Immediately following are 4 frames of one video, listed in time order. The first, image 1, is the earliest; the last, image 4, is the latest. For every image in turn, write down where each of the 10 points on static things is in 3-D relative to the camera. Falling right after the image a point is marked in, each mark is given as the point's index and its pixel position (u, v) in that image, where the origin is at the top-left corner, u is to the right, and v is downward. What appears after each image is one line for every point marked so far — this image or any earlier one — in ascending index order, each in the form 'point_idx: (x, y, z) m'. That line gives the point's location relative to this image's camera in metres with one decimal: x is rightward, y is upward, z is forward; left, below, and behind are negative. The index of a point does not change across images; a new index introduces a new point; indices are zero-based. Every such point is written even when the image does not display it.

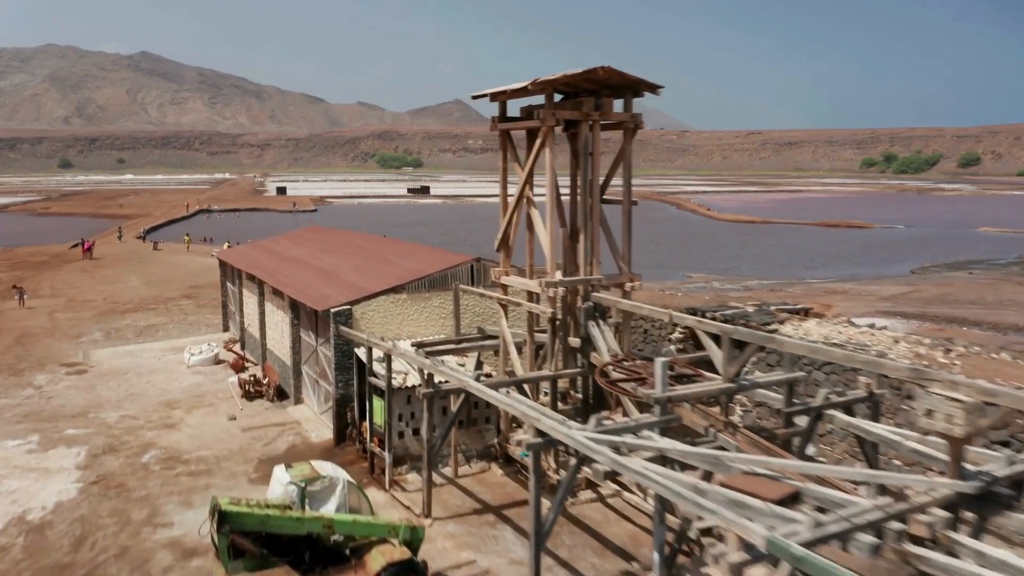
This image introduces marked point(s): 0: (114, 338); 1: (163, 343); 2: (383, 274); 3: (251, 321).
0: (-9.9, -1.2, +18.3) m
1: (-8.2, -1.3, +17.4) m
2: (-2.1, +0.2, +11.8) m
3: (-5.4, -0.7, +15.4) m
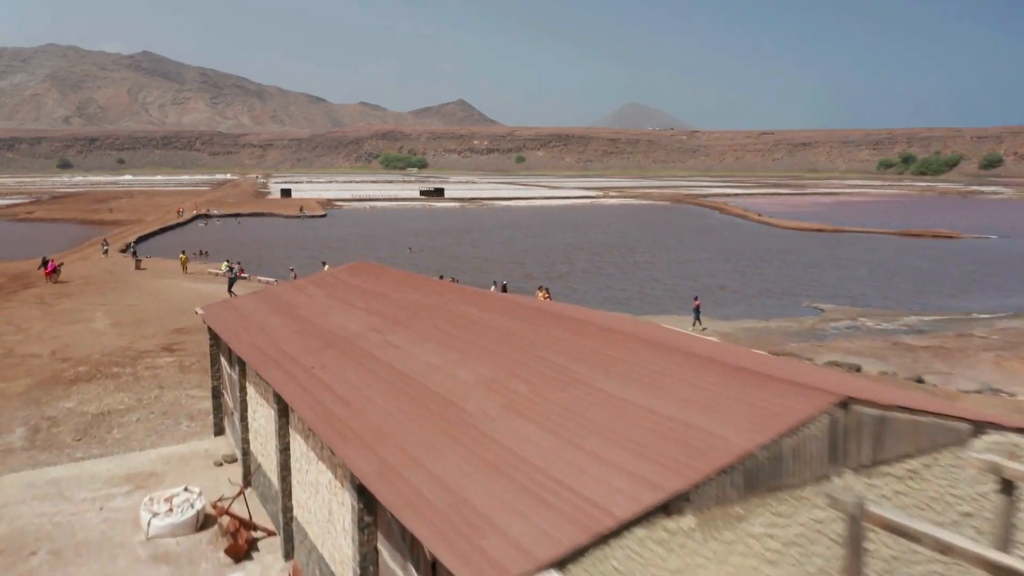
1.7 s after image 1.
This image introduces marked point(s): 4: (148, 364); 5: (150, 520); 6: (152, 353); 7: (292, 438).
0: (-7.3, -2.4, +11.4) m
1: (-5.6, -2.5, +10.5) m
2: (+0.5, -0.9, +4.9) m
3: (-2.8, -1.8, +8.5) m
4: (-7.9, -1.6, +15.9) m
5: (-4.0, -2.6, +8.2) m
6: (-8.3, -1.5, +17.0) m
7: (-2.2, -1.5, +7.4) m
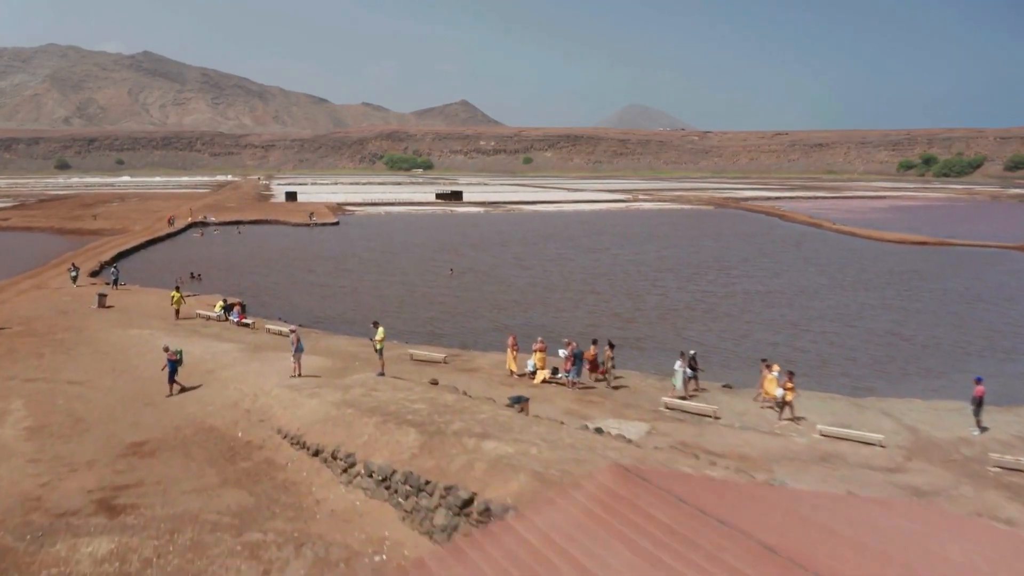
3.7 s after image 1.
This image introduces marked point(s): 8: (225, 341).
0: (-4.3, -3.7, +3.5) m
1: (-2.6, -3.8, +2.5) m
2: (+3.4, -2.2, -3.1) m
3: (+0.1, -3.2, +0.5) m
4: (-4.9, -3.0, +8.0) m
5: (-1.1, -3.9, +0.3) m
6: (-5.3, -2.8, +9.0) m
7: (+0.7, -2.8, -0.6) m
8: (-6.6, -1.3, +17.2) m
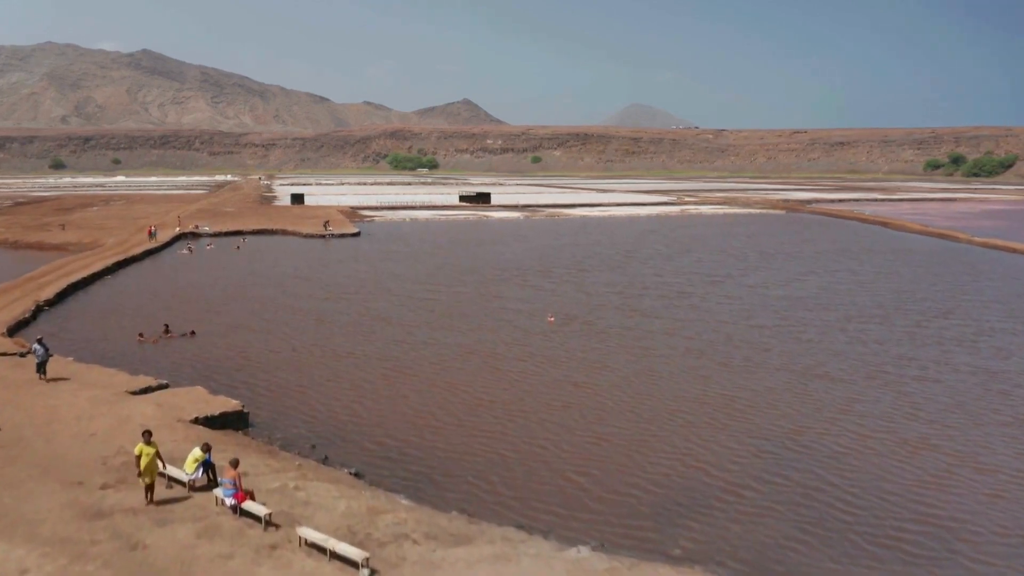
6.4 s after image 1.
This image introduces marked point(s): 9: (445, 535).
0: (-0.4, -5.4, -7.1) m
1: (+1.3, -5.5, -8.1) m
2: (+7.3, -4.0, -13.7) m
3: (+4.0, -4.9, -10.1) m
4: (-1.0, -4.7, -2.6) m
5: (+2.8, -5.6, -10.3) m
6: (-1.4, -4.5, -1.6) m
7: (+4.7, -4.5, -11.2) m
8: (-2.7, -3.0, +6.5) m
9: (-0.8, -2.9, +8.7) m
